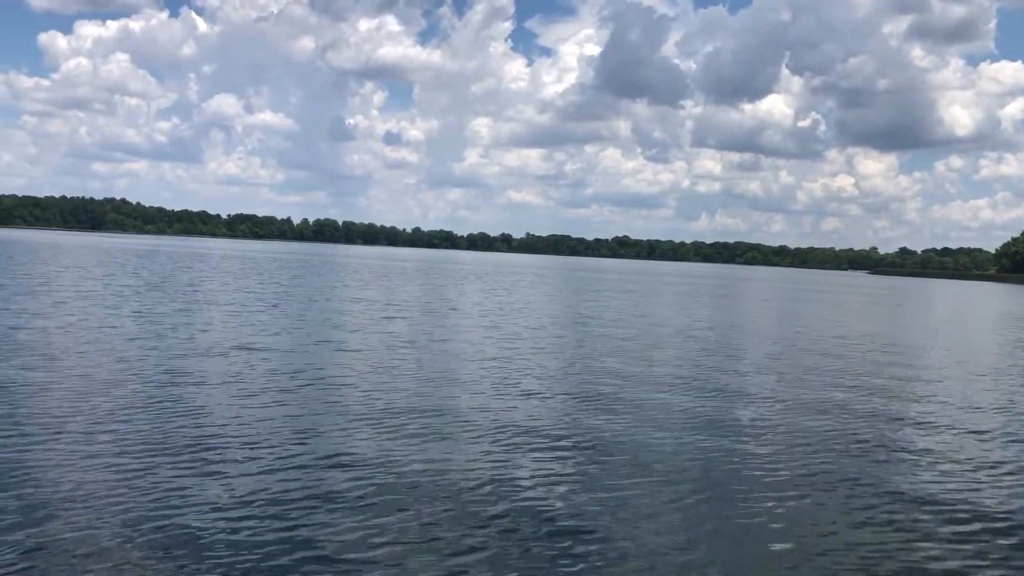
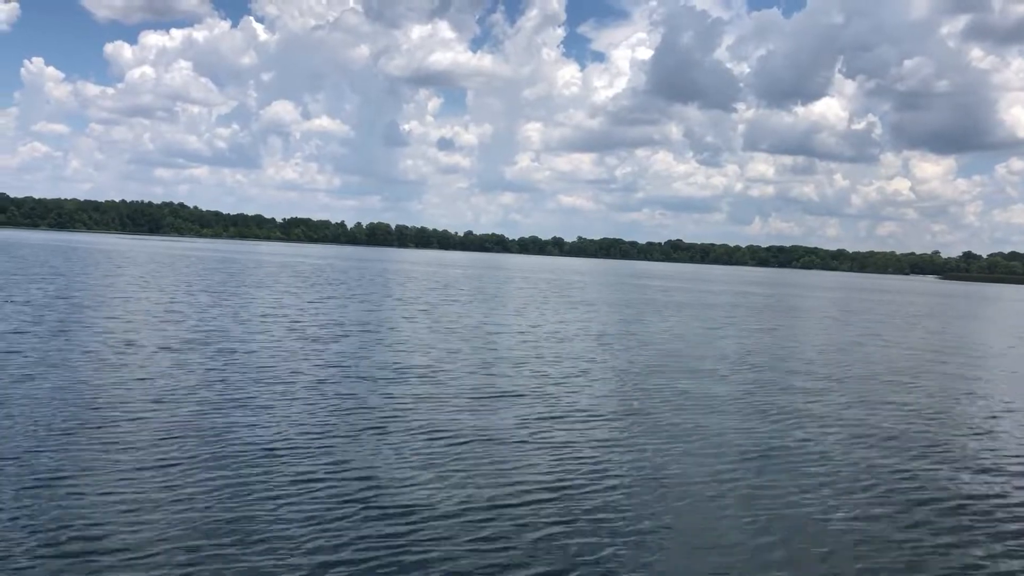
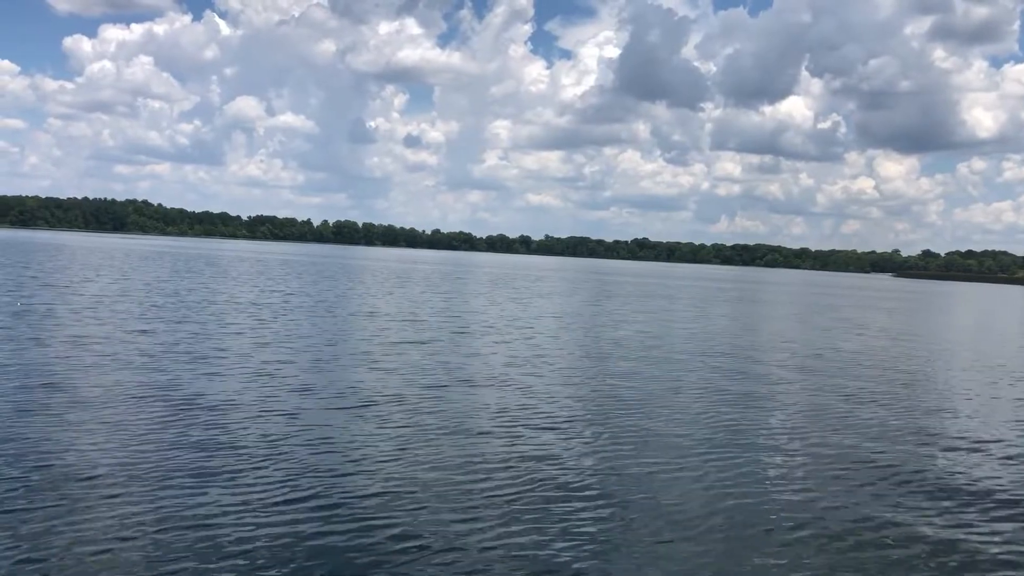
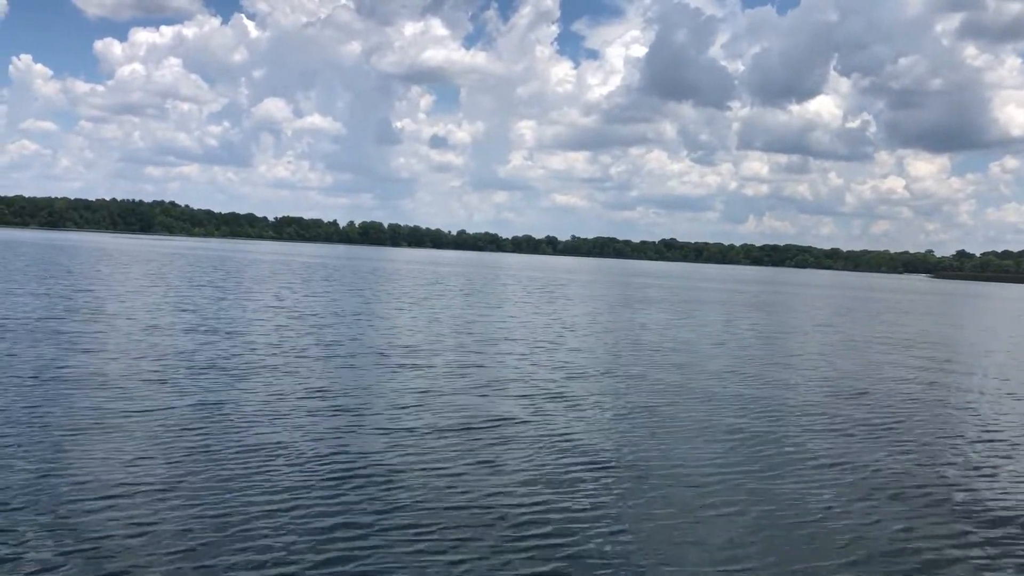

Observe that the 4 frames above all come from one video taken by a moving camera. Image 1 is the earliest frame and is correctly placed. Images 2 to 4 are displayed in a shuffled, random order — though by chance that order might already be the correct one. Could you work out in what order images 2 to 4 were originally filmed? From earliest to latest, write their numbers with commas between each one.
3, 4, 2
